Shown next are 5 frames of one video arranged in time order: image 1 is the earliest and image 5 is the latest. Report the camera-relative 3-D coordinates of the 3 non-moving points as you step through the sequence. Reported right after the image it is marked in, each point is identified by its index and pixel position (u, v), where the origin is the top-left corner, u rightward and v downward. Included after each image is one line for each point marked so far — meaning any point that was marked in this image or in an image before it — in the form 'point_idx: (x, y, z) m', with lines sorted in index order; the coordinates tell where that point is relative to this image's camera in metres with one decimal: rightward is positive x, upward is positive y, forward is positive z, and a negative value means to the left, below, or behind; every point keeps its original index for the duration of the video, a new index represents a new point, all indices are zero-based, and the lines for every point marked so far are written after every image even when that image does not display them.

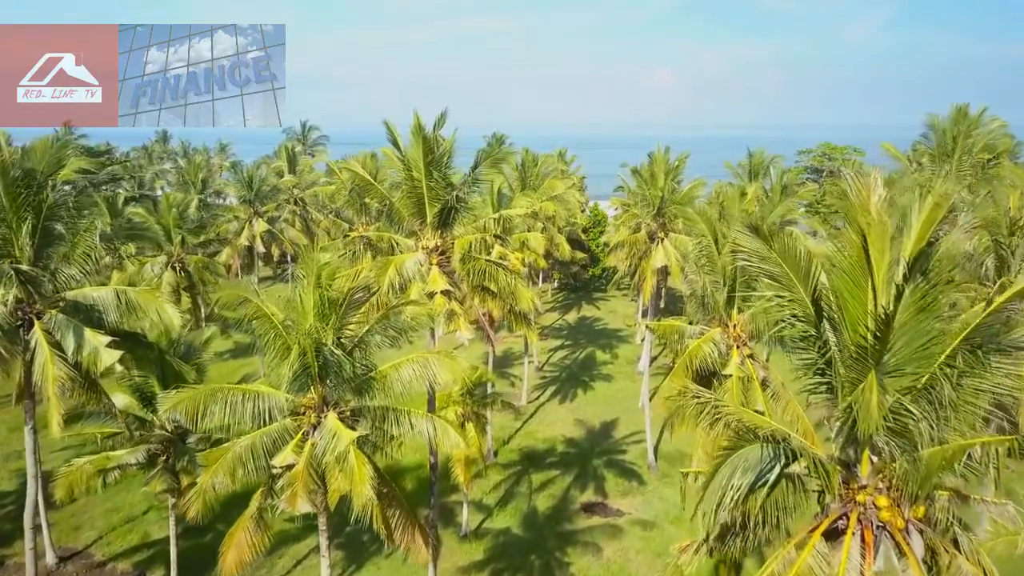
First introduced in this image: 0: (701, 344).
0: (+3.6, -1.1, +12.5) m
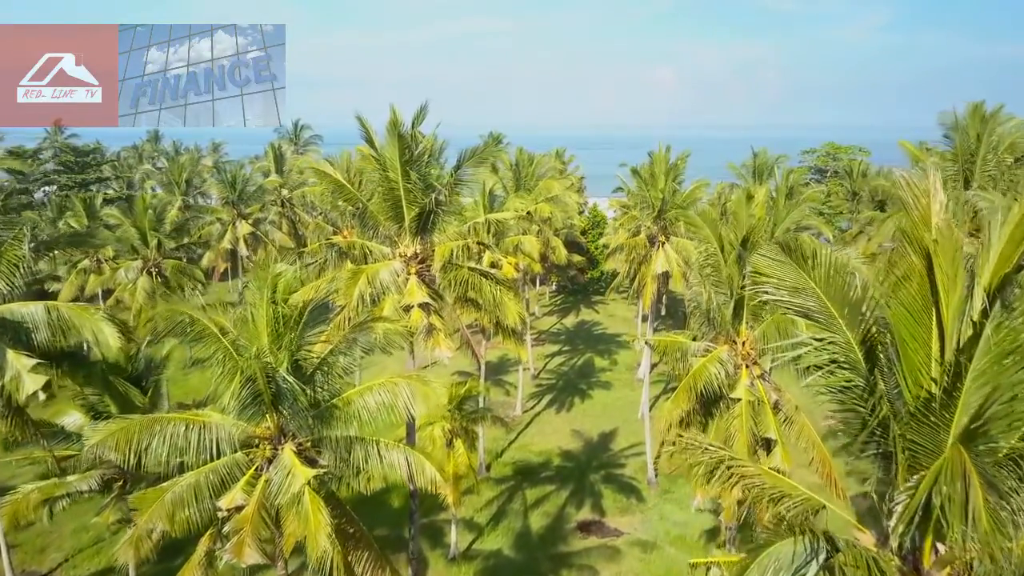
0: (+3.3, -1.3, +11.3) m
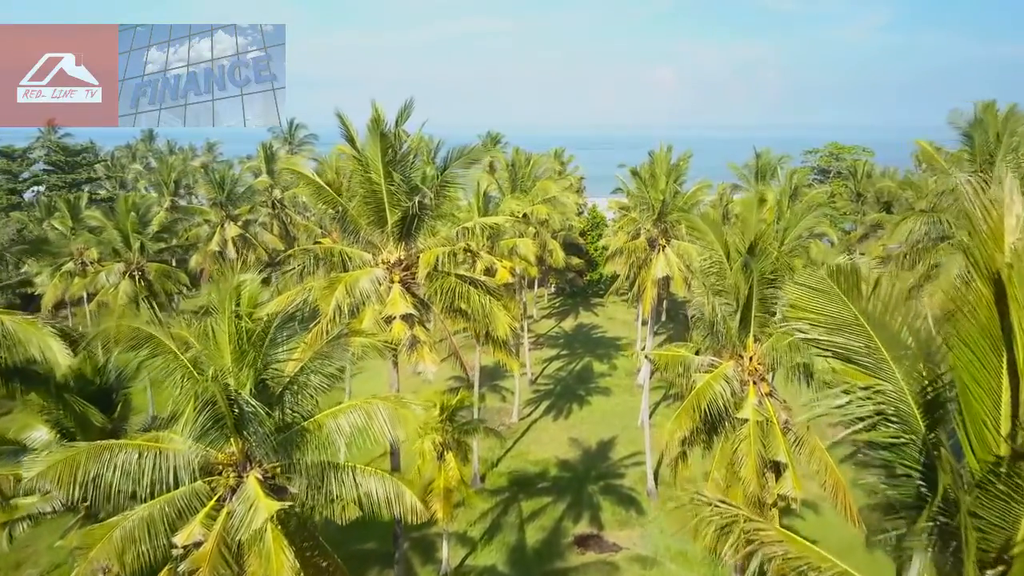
0: (+3.1, -1.5, +10.4) m
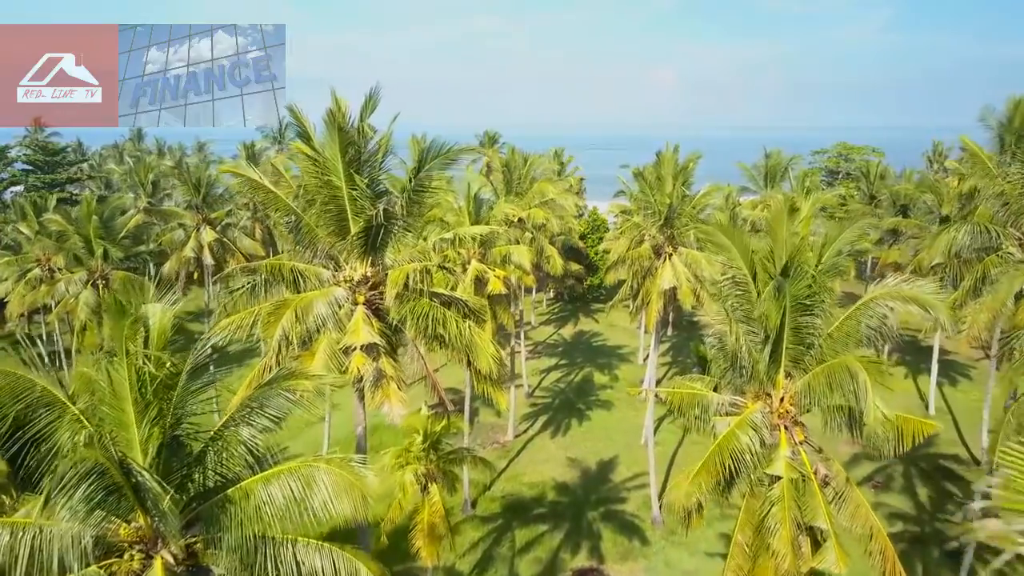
0: (+2.9, -1.8, +8.6) m
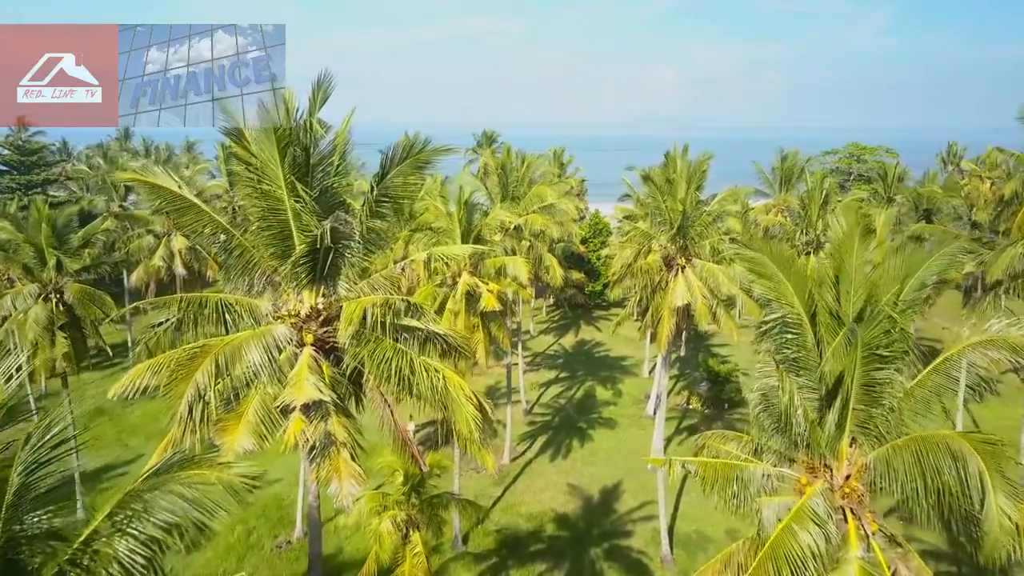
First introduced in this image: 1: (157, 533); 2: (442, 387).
0: (+2.7, -2.3, +6.5) m
1: (-2.9, -2.0, +5.4) m
2: (-0.8, -1.2, +8.3) m
